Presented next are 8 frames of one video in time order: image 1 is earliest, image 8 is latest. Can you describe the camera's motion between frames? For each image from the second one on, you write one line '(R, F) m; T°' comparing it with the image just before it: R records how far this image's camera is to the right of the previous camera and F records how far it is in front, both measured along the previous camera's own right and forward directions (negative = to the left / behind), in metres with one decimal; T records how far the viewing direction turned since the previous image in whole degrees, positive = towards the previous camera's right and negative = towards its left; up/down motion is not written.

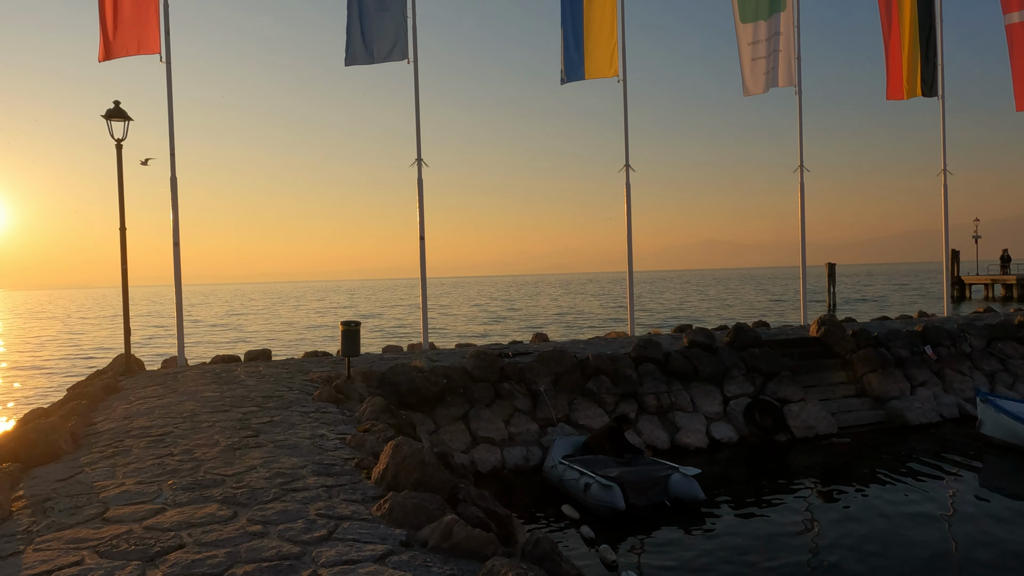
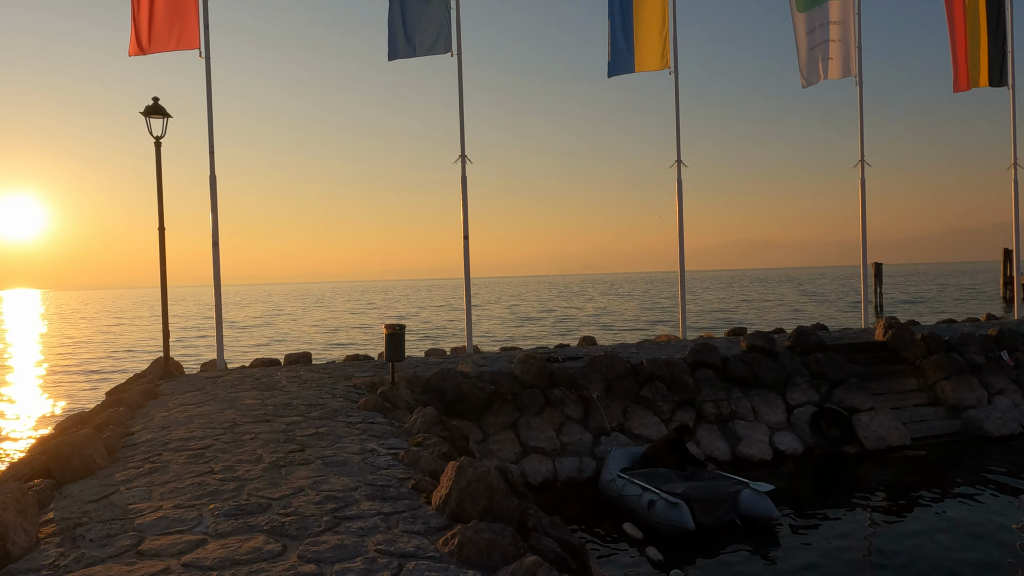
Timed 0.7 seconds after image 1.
(-0.3, +0.7) m; -2°
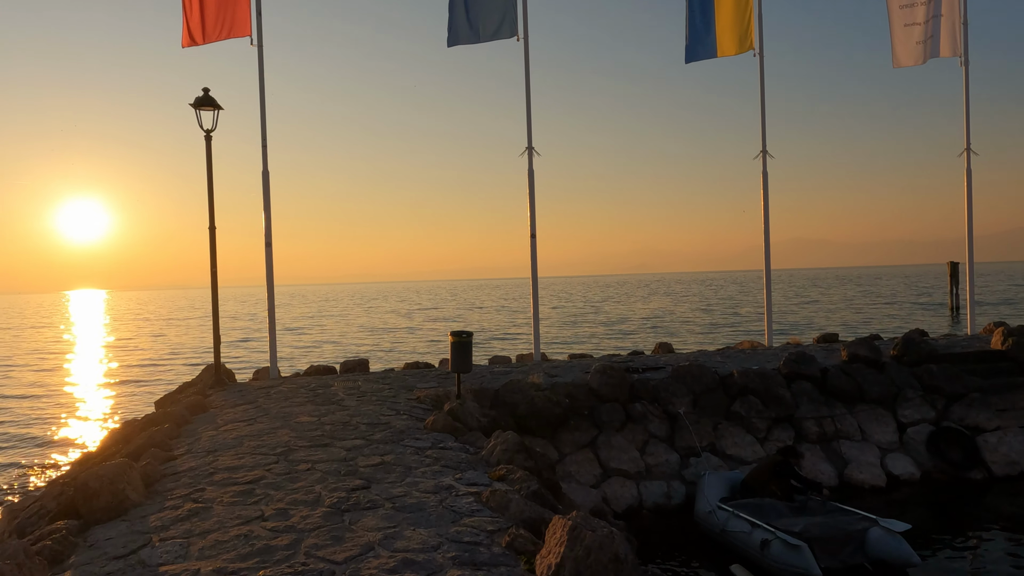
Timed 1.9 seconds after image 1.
(-0.4, +1.2) m; -4°
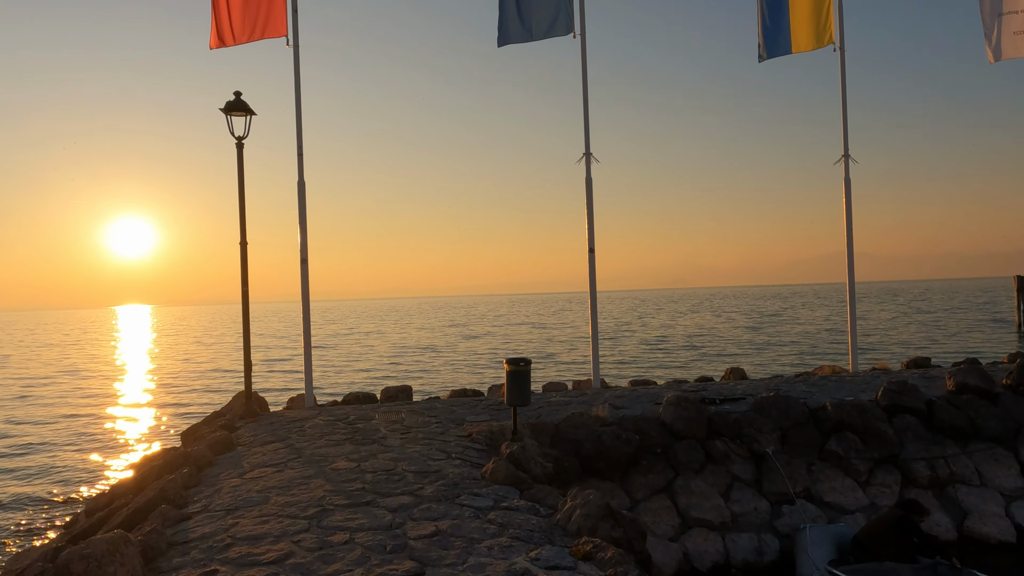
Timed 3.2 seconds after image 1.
(-0.4, +1.3) m; -3°
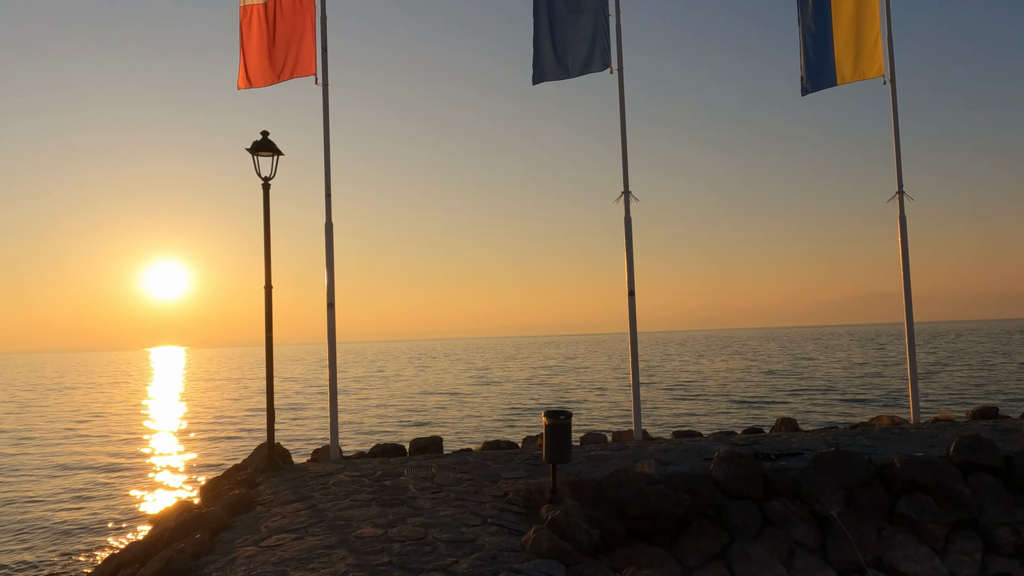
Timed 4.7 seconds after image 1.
(-0.1, +0.7) m; -2°
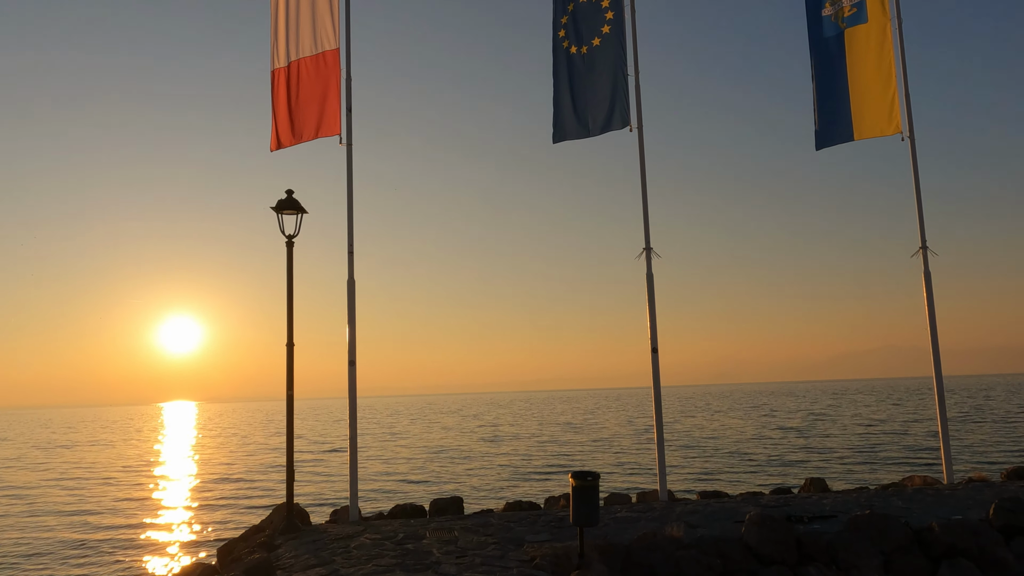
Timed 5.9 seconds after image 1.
(-0.2, +0.1) m; -1°
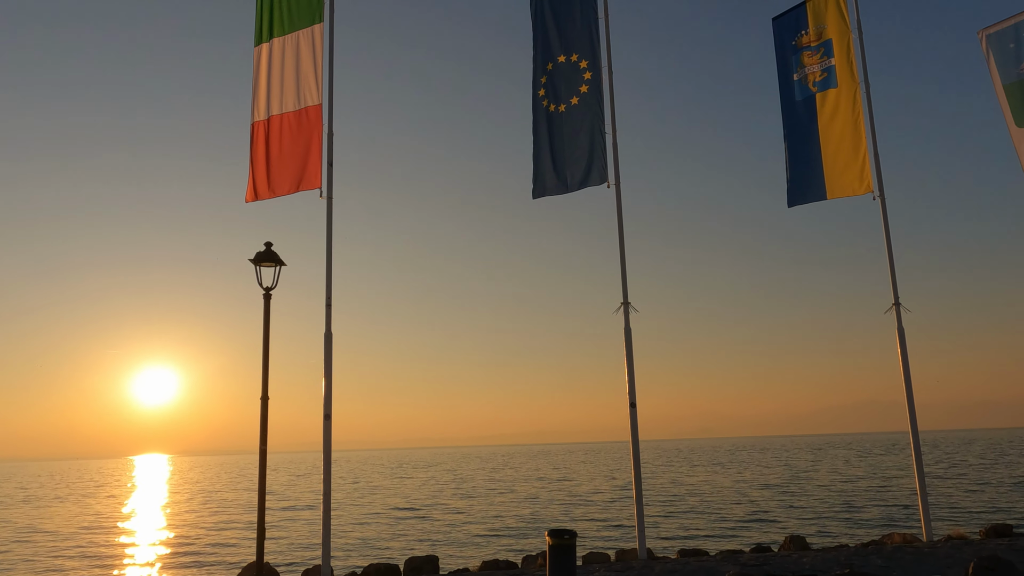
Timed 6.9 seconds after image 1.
(0.0, 0.0) m; +1°
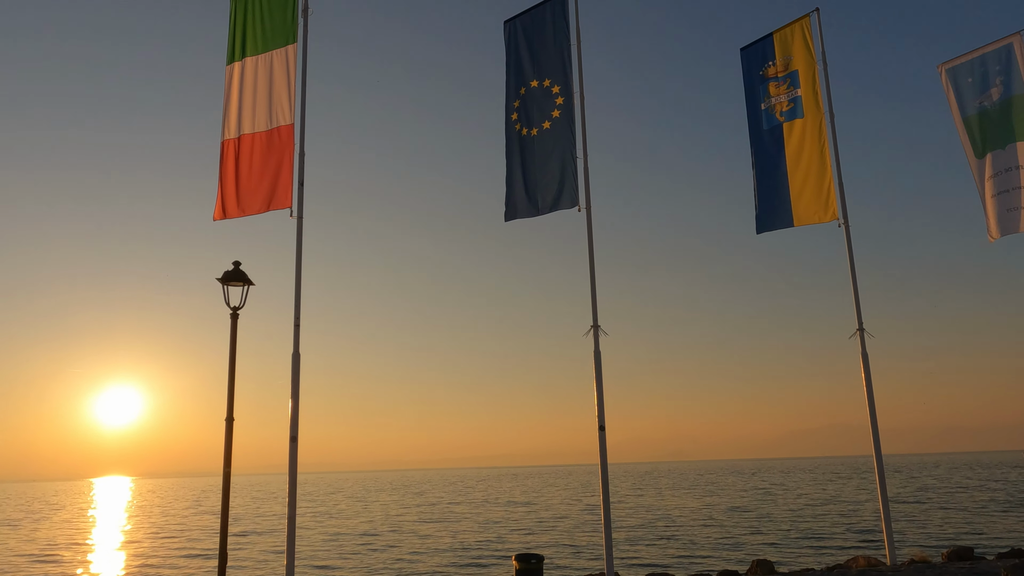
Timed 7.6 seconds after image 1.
(0.0, 0.0) m; +2°
